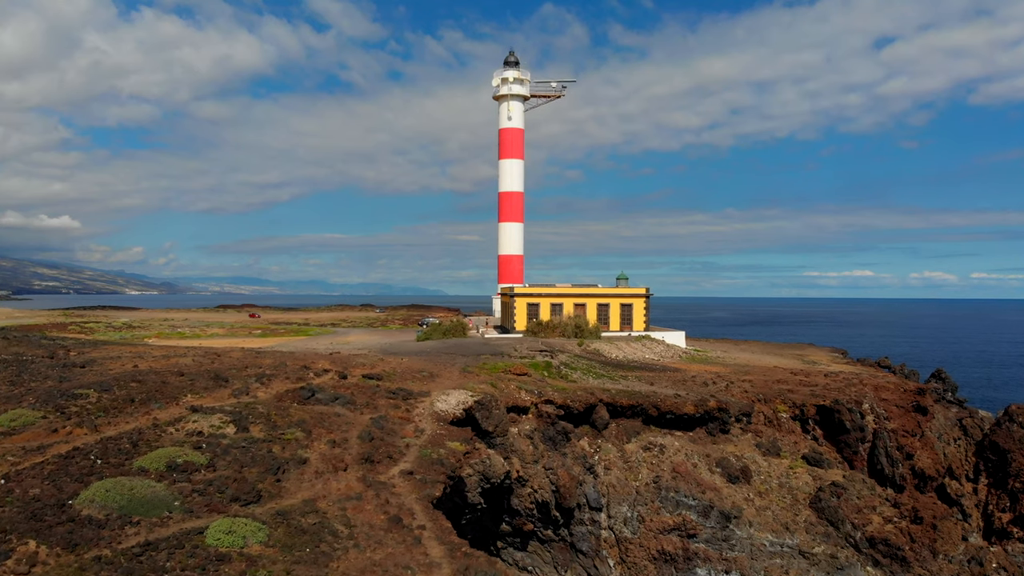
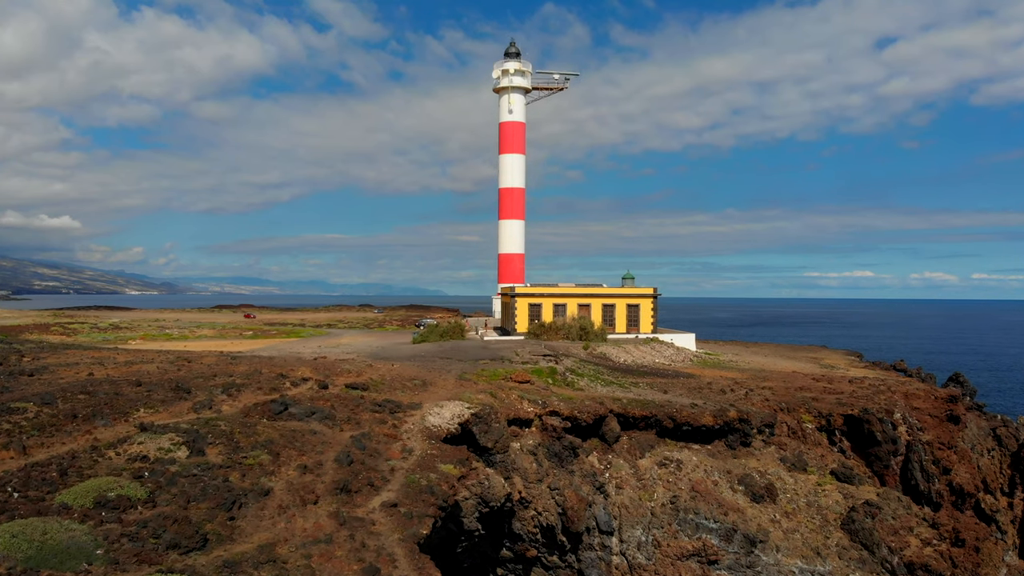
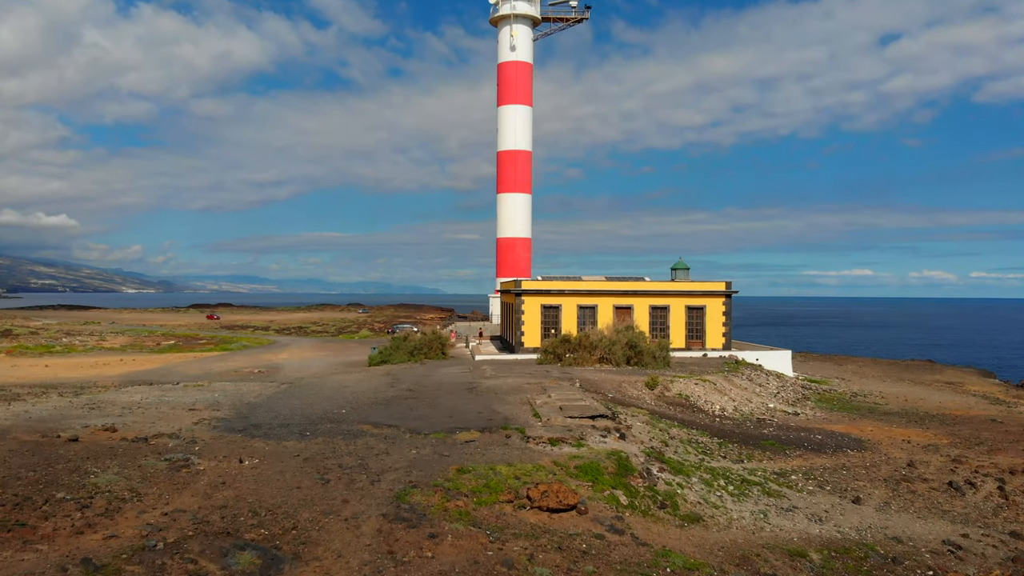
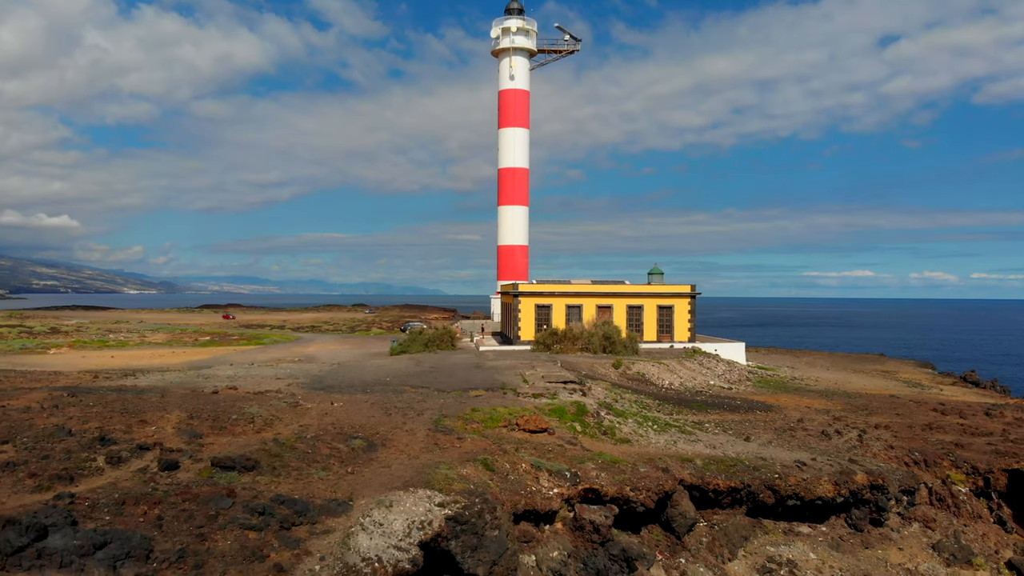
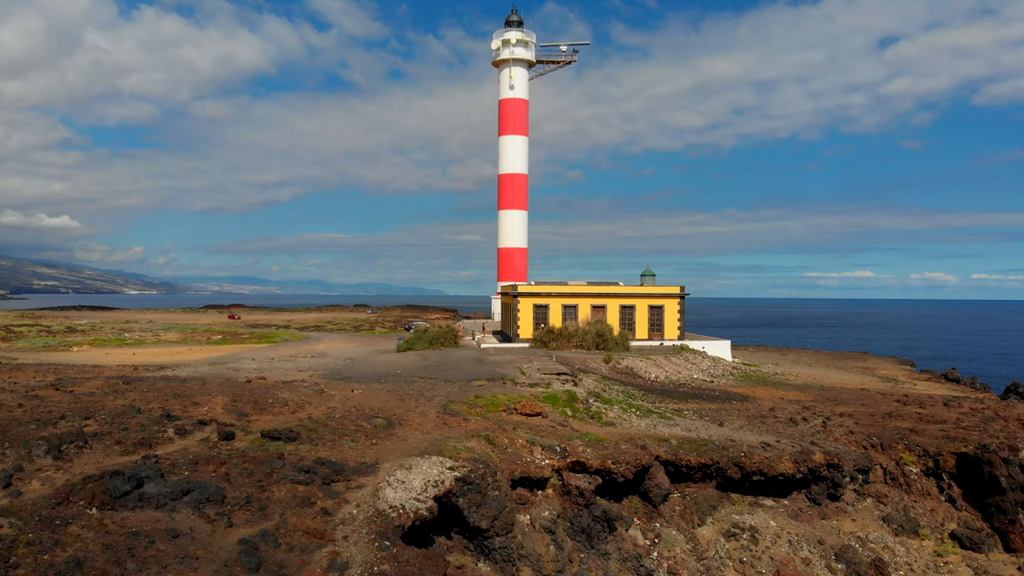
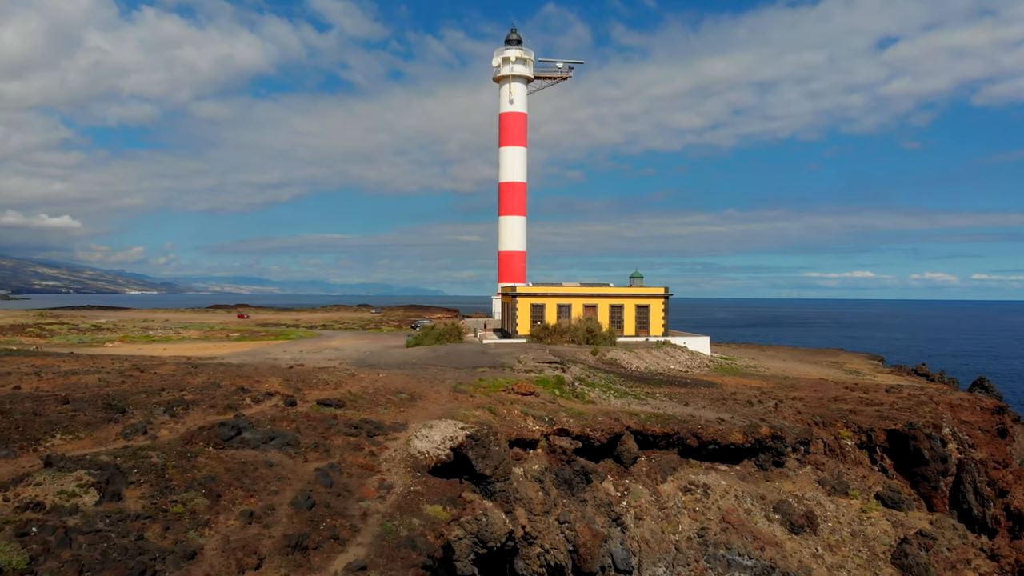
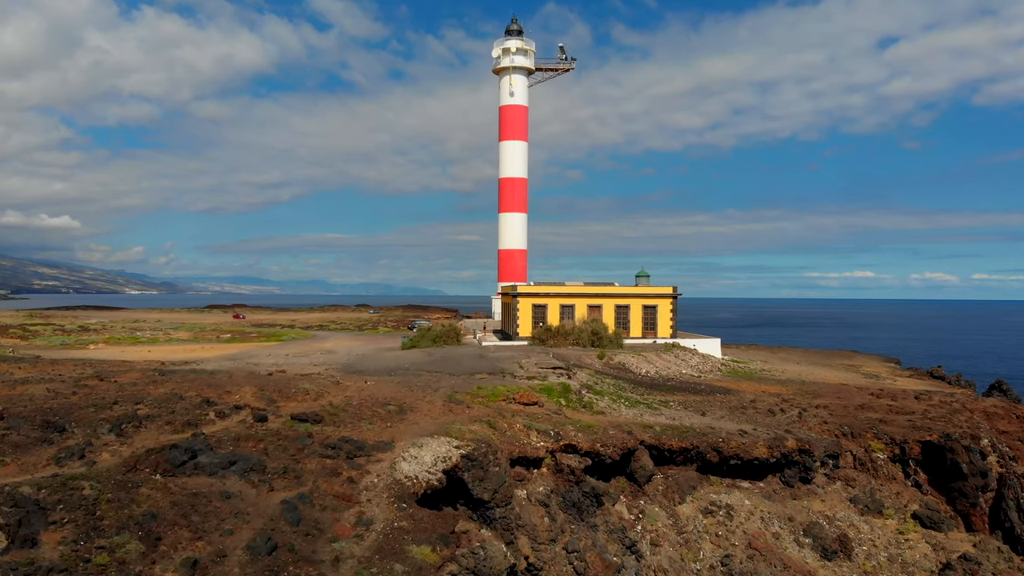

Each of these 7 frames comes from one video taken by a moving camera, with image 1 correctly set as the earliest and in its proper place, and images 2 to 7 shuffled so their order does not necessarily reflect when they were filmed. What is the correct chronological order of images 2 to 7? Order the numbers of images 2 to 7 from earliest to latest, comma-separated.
2, 6, 7, 5, 4, 3
